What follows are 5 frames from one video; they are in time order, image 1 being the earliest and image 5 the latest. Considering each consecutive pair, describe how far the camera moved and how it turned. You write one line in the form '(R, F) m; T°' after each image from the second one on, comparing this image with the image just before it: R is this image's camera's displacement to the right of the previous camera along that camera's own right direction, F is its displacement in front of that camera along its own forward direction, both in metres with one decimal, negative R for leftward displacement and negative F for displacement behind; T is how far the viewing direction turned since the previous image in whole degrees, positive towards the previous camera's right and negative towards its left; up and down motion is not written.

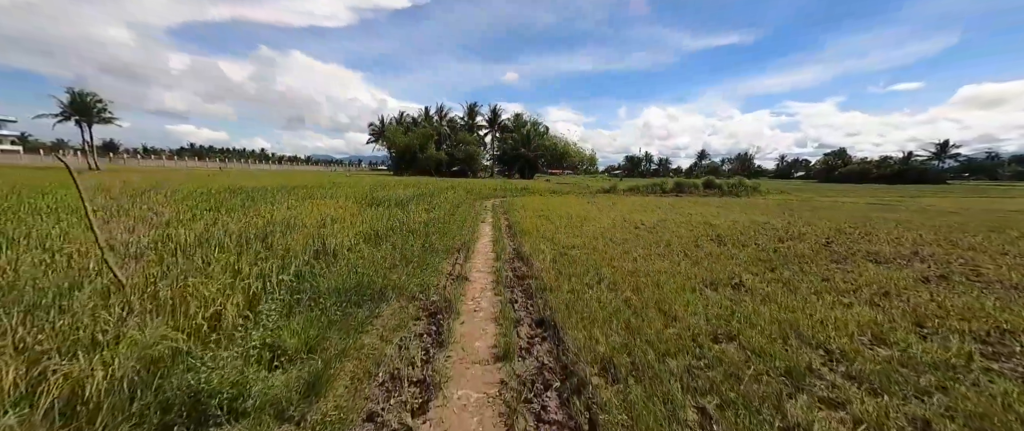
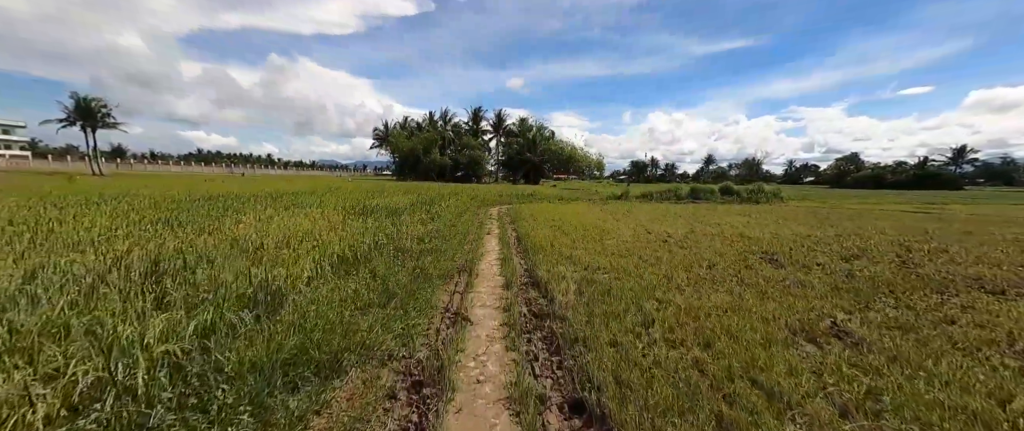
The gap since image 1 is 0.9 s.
(-0.1, +1.4) m; -1°
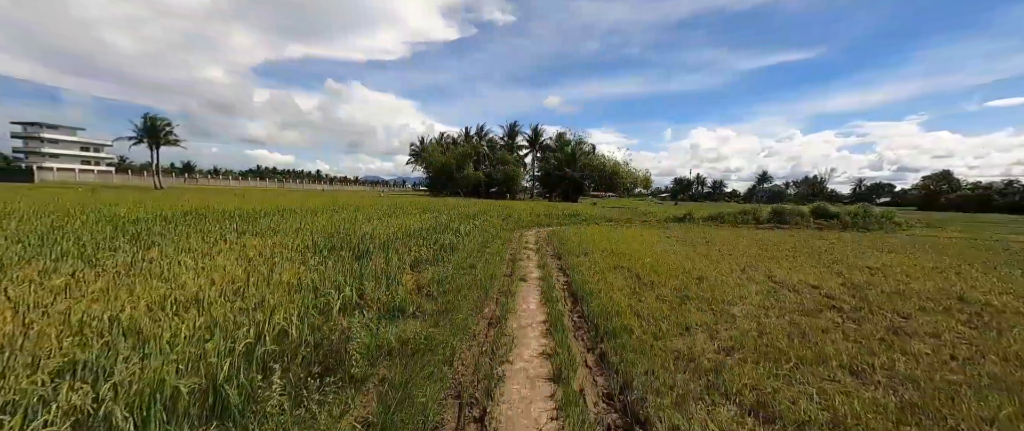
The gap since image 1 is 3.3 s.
(-0.3, +3.6) m; -6°
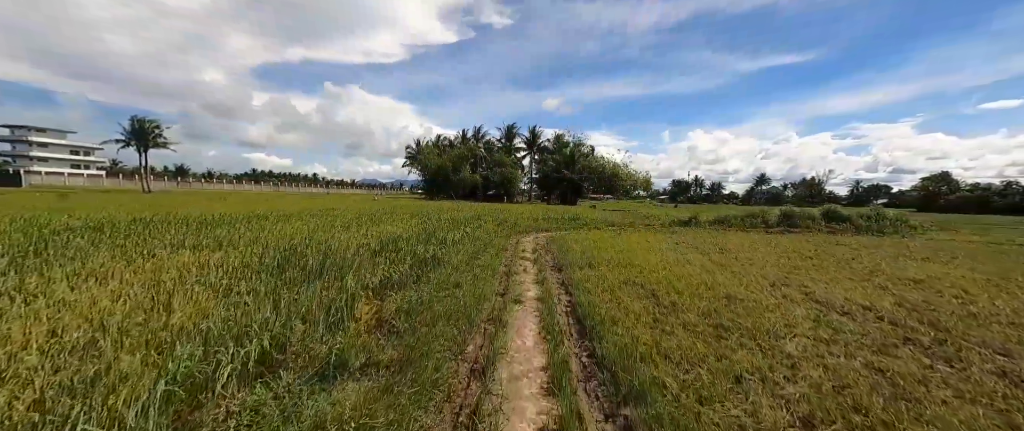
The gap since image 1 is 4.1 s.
(+0.1, +1.2) m; 0°
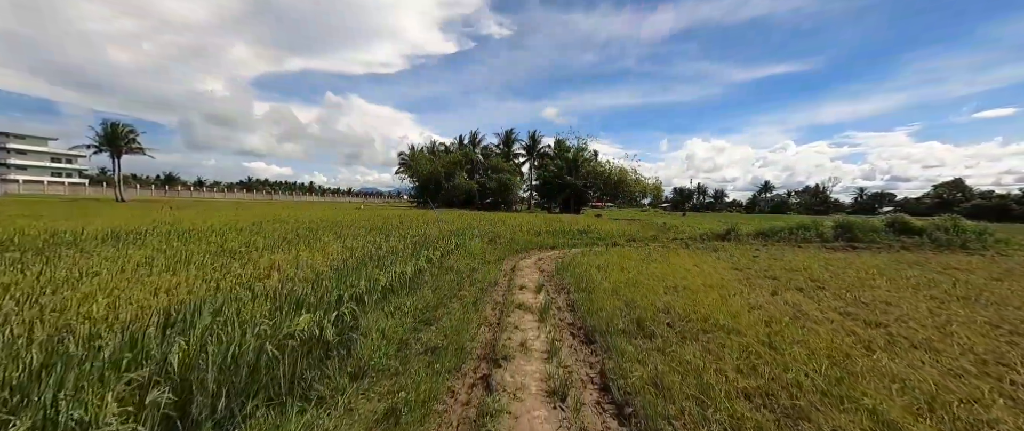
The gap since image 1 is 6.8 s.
(+0.1, +3.9) m; 0°
